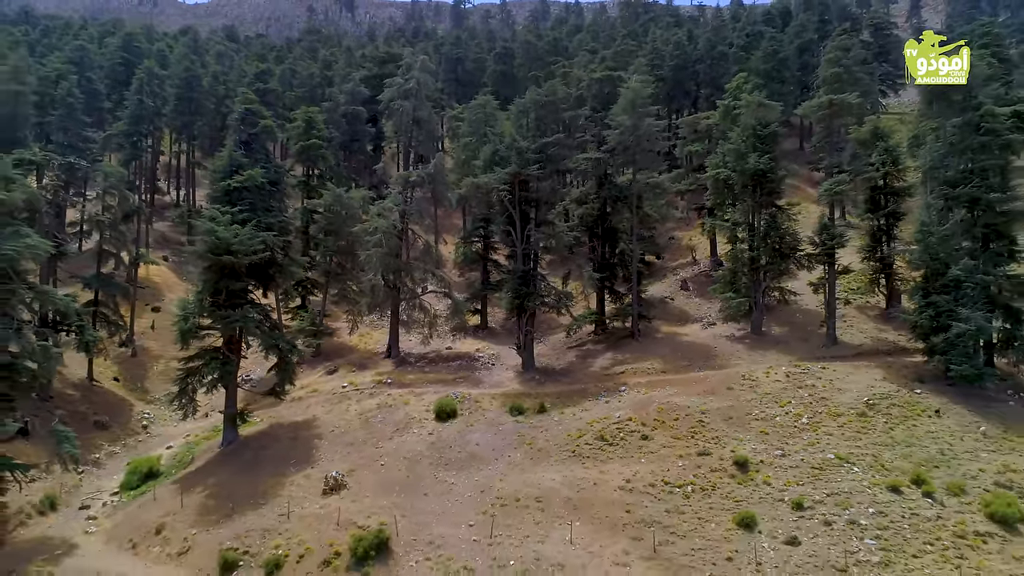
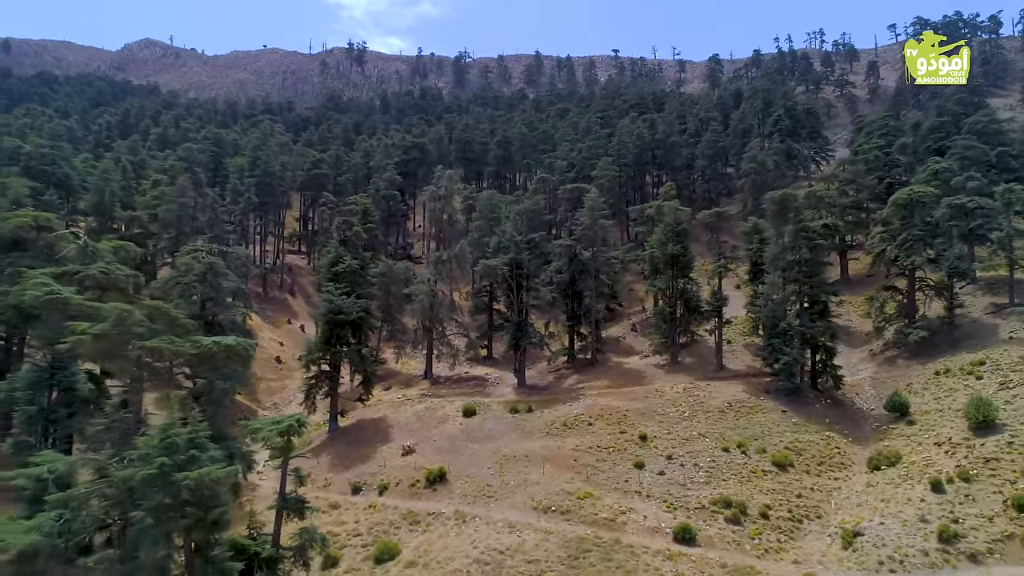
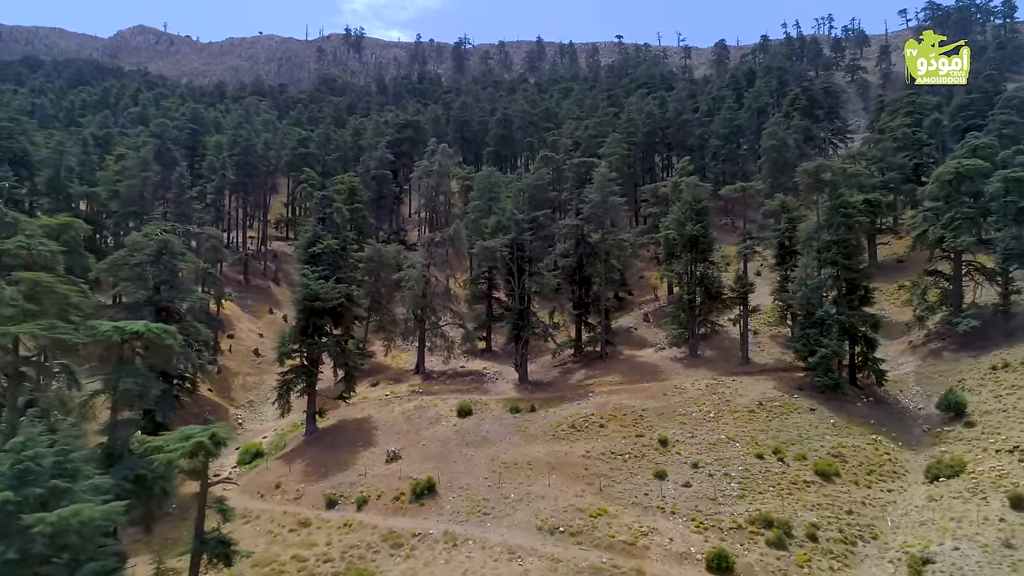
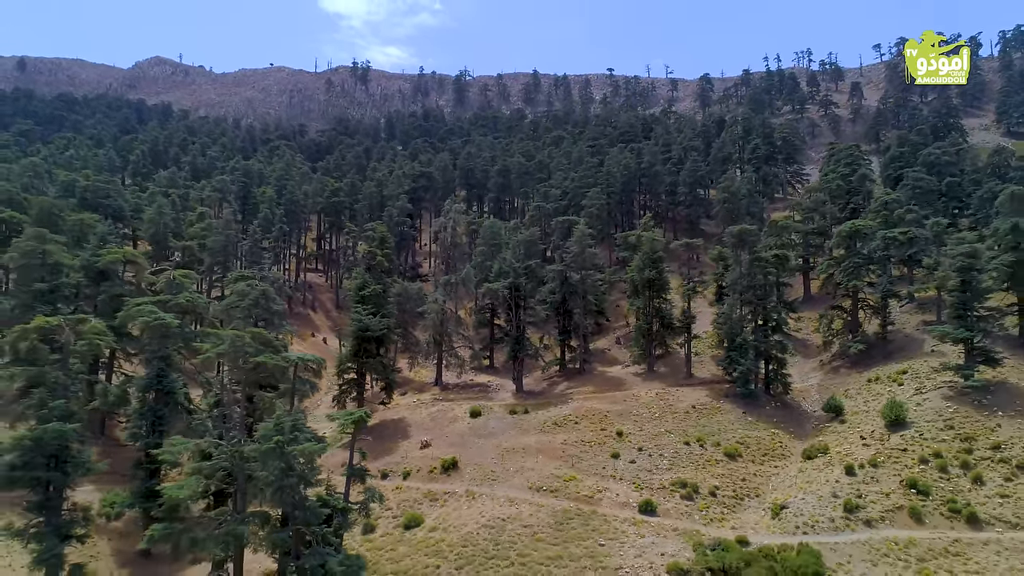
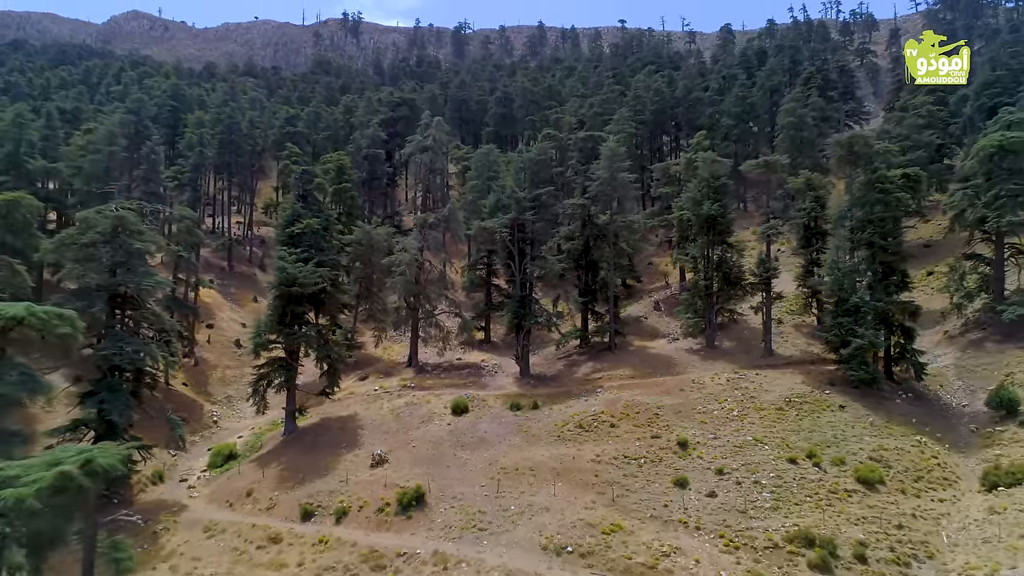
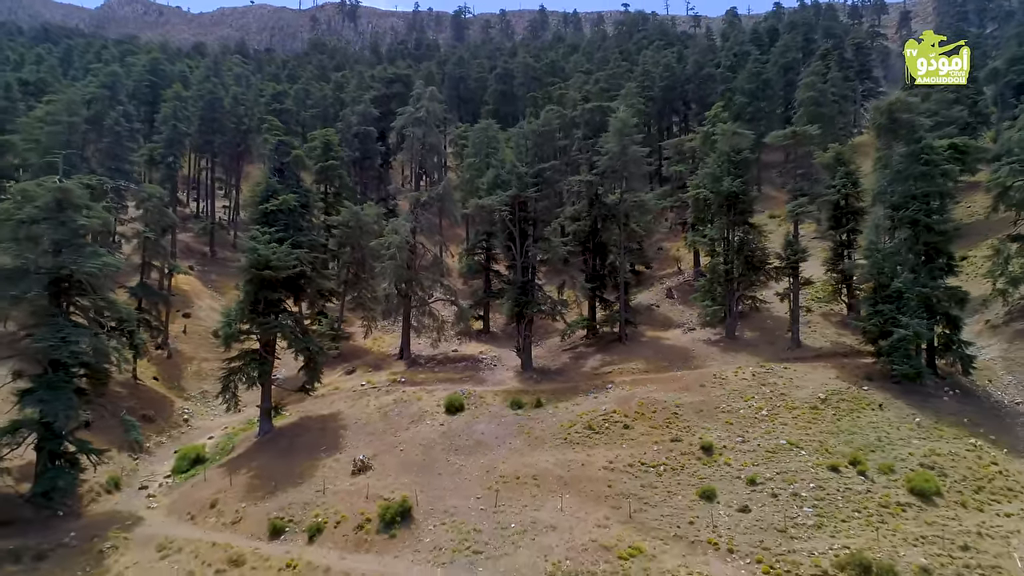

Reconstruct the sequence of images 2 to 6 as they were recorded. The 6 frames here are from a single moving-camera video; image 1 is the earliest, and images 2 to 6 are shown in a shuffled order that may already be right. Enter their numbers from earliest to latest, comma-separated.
6, 5, 3, 2, 4
